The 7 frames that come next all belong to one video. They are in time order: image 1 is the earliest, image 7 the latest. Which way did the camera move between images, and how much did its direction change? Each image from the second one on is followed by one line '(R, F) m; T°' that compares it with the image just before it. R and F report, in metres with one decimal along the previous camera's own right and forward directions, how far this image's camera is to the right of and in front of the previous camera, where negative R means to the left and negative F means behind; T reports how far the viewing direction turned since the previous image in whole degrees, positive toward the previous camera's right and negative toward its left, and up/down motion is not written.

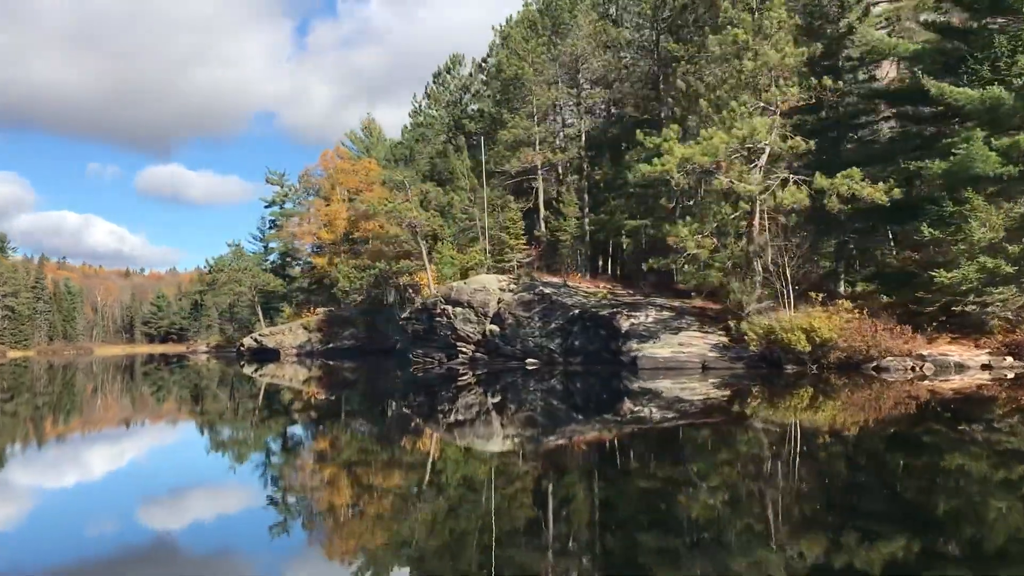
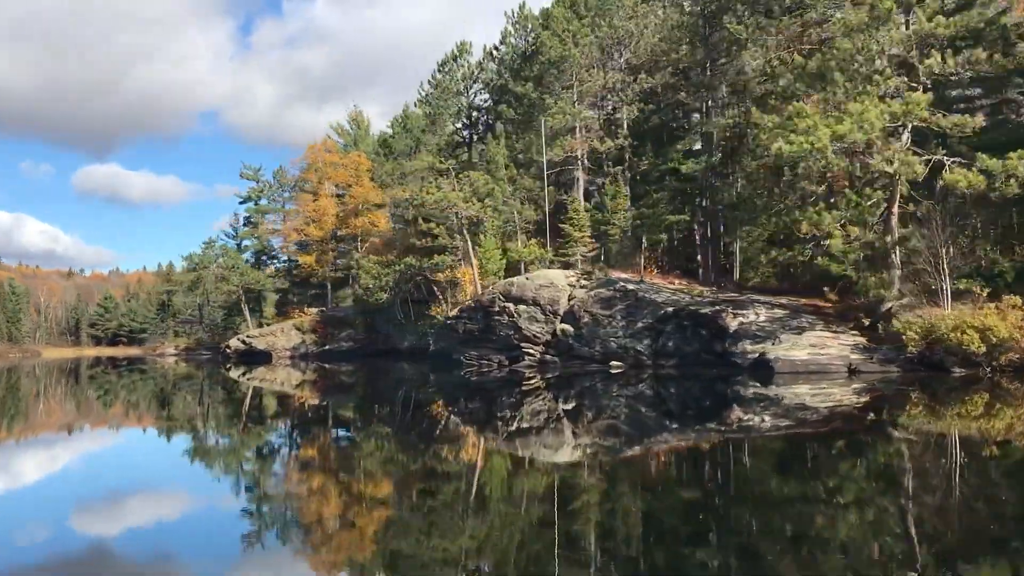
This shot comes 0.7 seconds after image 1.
(-1.9, +1.5) m; +3°
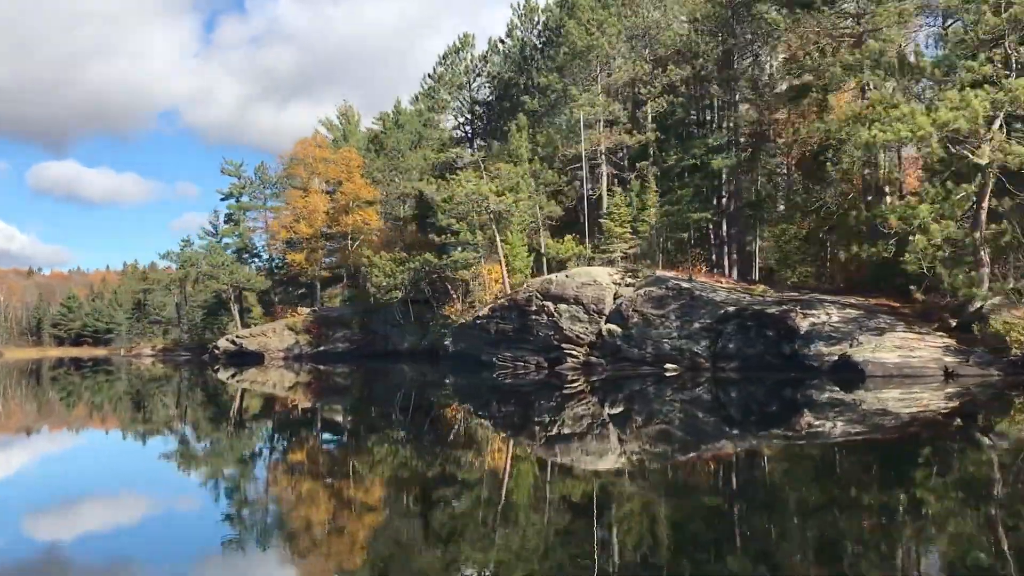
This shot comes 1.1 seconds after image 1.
(-1.1, +0.8) m; +2°
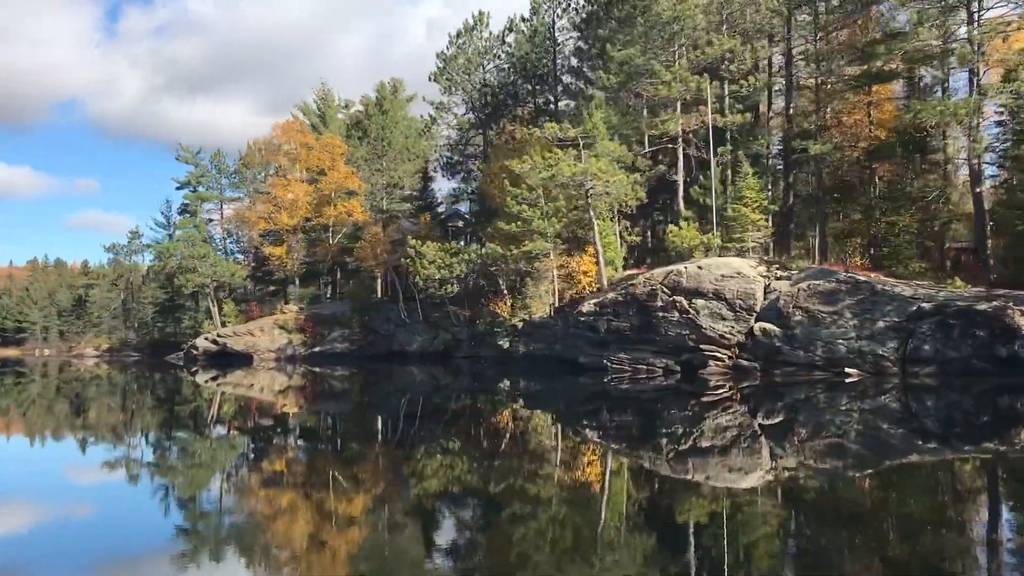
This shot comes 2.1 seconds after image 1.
(-2.8, +2.0) m; +5°
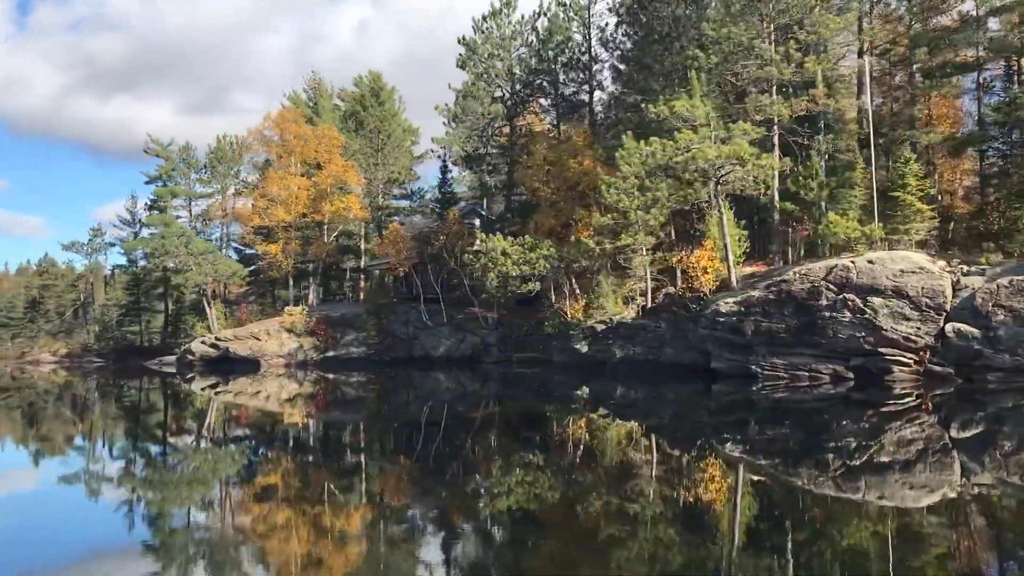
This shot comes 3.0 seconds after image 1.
(-2.6, +1.6) m; +4°
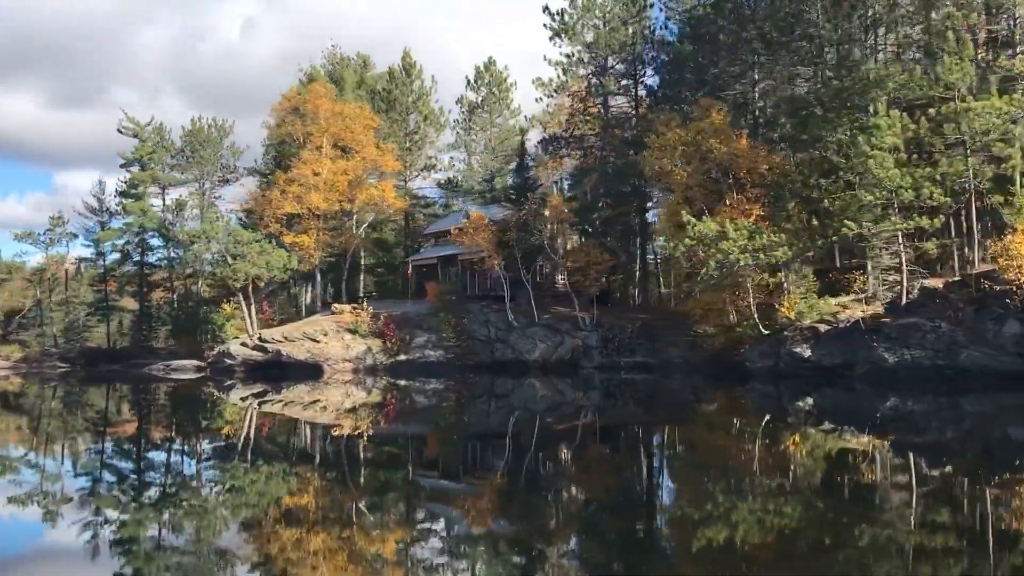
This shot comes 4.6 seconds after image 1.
(-4.6, +2.8) m; +7°
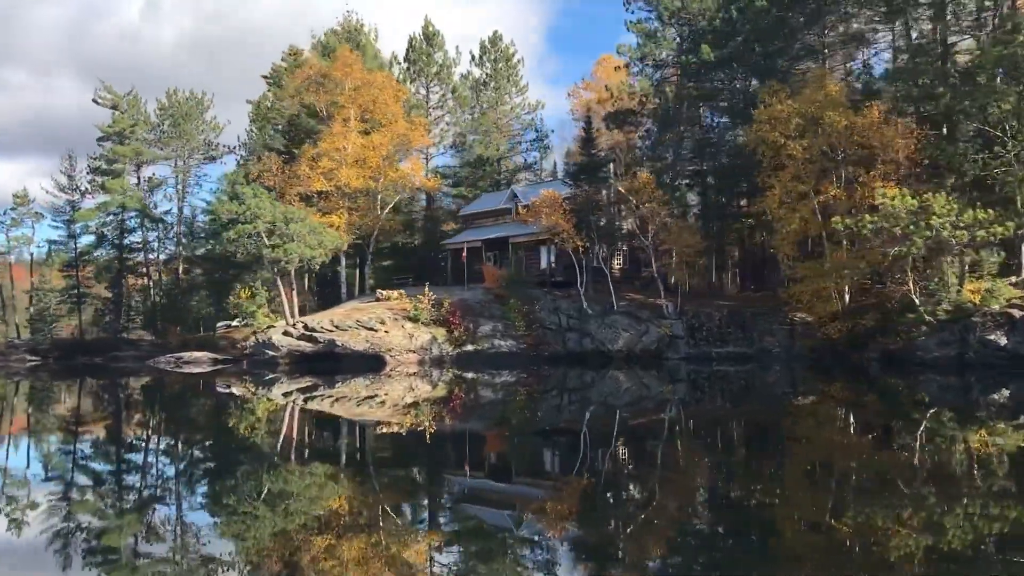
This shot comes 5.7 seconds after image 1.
(-3.4, +1.9) m; +5°
